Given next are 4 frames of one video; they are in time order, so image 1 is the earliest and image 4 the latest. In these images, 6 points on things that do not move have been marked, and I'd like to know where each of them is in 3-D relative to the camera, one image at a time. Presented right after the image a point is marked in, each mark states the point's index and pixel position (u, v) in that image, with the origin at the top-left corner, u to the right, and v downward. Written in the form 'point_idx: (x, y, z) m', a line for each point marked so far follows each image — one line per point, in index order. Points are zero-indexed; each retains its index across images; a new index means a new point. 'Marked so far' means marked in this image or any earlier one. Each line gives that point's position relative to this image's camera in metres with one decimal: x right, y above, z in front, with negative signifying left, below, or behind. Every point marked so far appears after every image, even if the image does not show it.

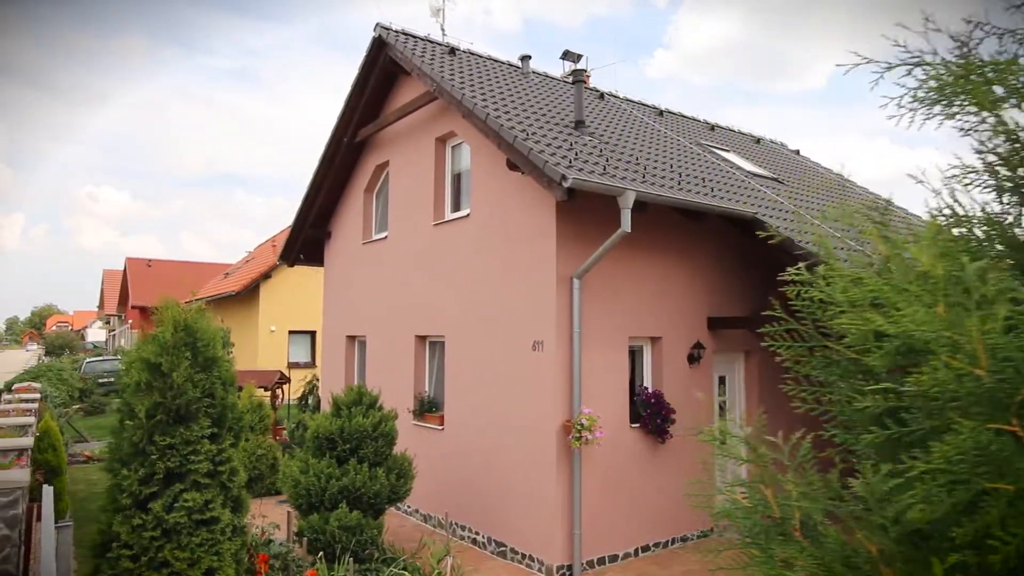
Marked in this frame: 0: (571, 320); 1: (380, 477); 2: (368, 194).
0: (+0.6, -0.3, +6.8) m
1: (-1.3, -1.9, +6.5) m
2: (-2.4, +1.5, +10.7) m
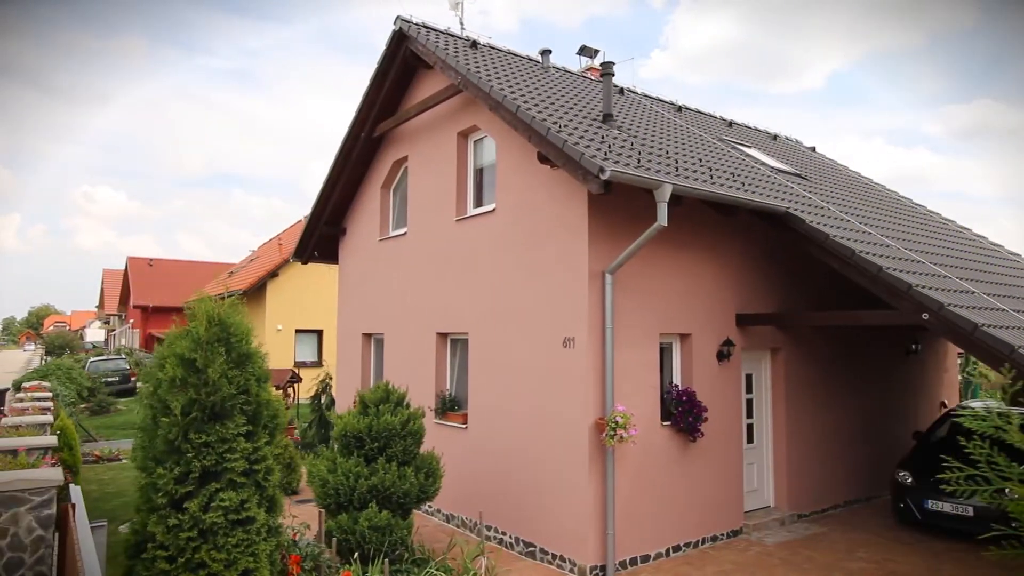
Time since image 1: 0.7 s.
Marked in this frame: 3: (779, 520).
0: (+0.9, -0.3, +6.6) m
1: (-1.0, -1.8, +6.4) m
2: (-2.0, +1.6, +10.5) m
3: (+3.3, -2.9, +8.1) m
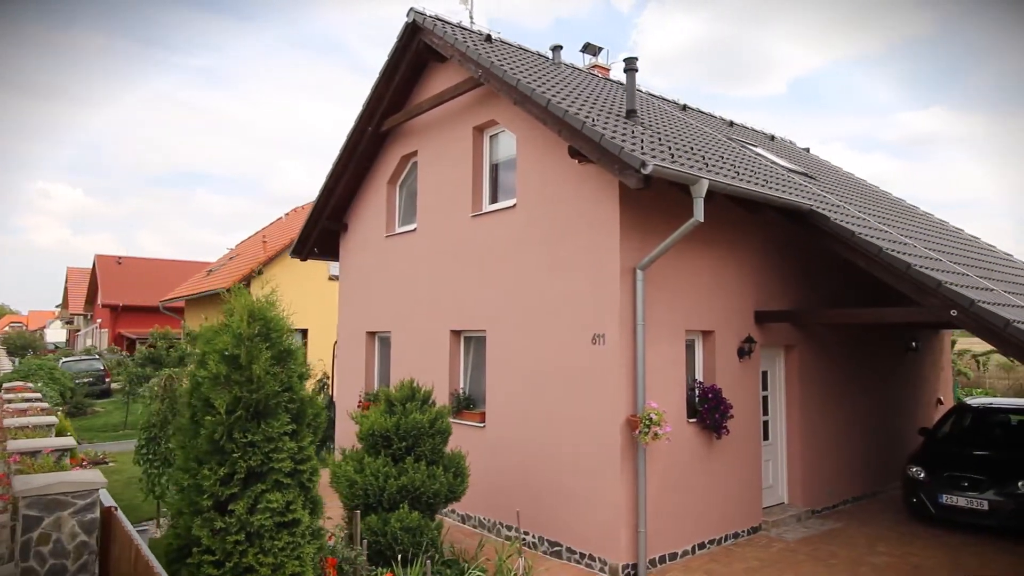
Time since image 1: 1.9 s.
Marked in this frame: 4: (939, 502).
0: (+1.2, -0.2, +6.6) m
1: (-0.7, -1.8, +6.3) m
2: (-1.9, +1.6, +10.3) m
3: (+3.5, -2.8, +8.2) m
4: (+5.1, -2.6, +7.8) m
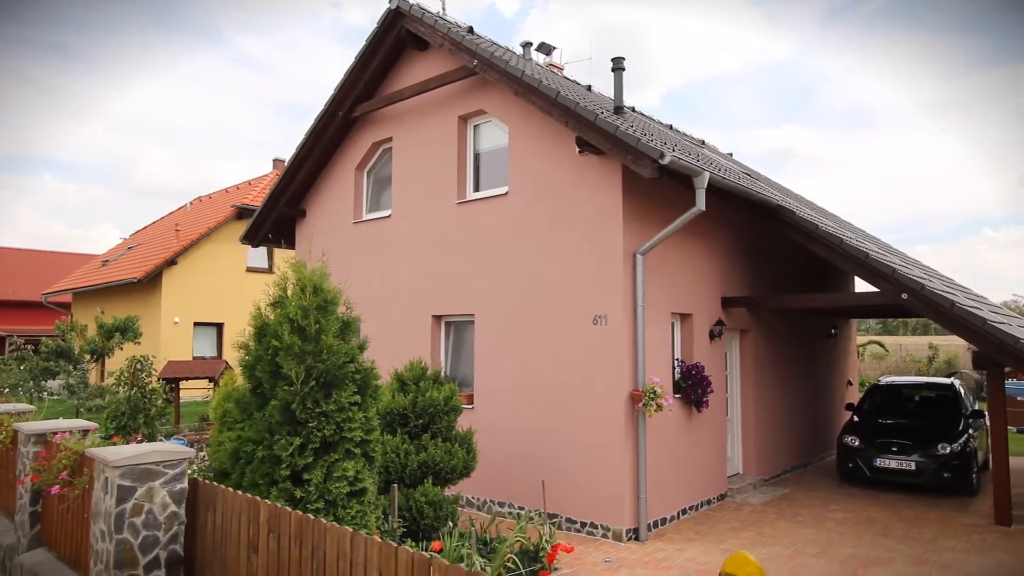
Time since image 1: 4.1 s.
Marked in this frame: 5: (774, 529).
0: (+1.3, -0.1, +7.1) m
1: (-0.5, -1.6, +6.4) m
2: (-2.4, +1.8, +10.2) m
3: (+3.3, -2.7, +9.0) m
4: (+4.9, -2.4, +8.9) m
5: (+2.9, -2.7, +7.3) m
